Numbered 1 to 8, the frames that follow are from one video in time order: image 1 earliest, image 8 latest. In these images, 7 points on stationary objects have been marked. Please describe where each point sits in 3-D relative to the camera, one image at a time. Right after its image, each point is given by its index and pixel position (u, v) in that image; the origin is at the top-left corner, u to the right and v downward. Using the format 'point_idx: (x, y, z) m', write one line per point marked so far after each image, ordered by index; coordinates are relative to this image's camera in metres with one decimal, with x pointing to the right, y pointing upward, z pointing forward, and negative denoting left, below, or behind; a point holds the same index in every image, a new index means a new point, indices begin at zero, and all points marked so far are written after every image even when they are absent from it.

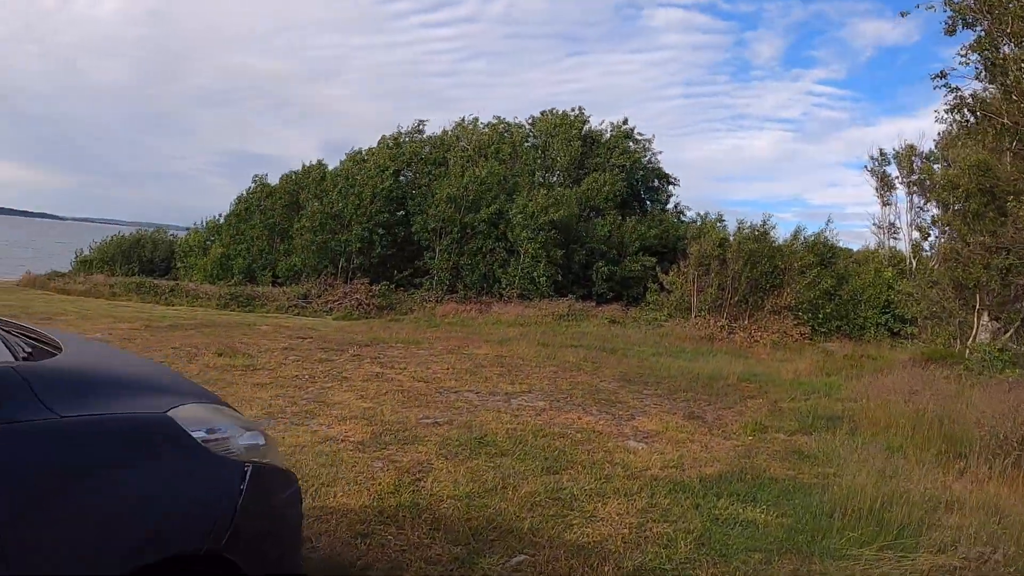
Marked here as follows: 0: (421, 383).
0: (-0.8, -0.9, +9.5) m
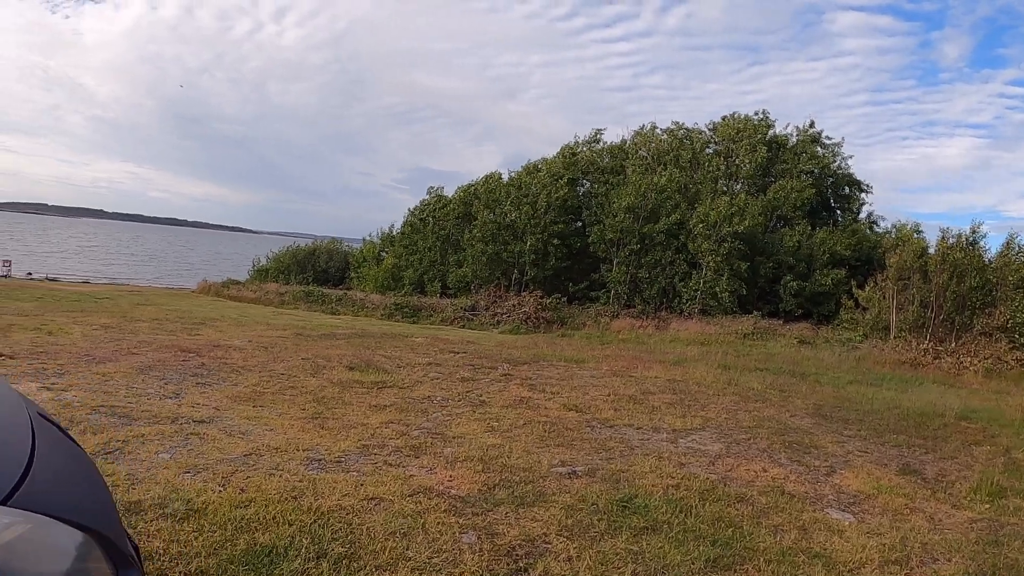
0: (+0.5, -1.0, +8.1) m
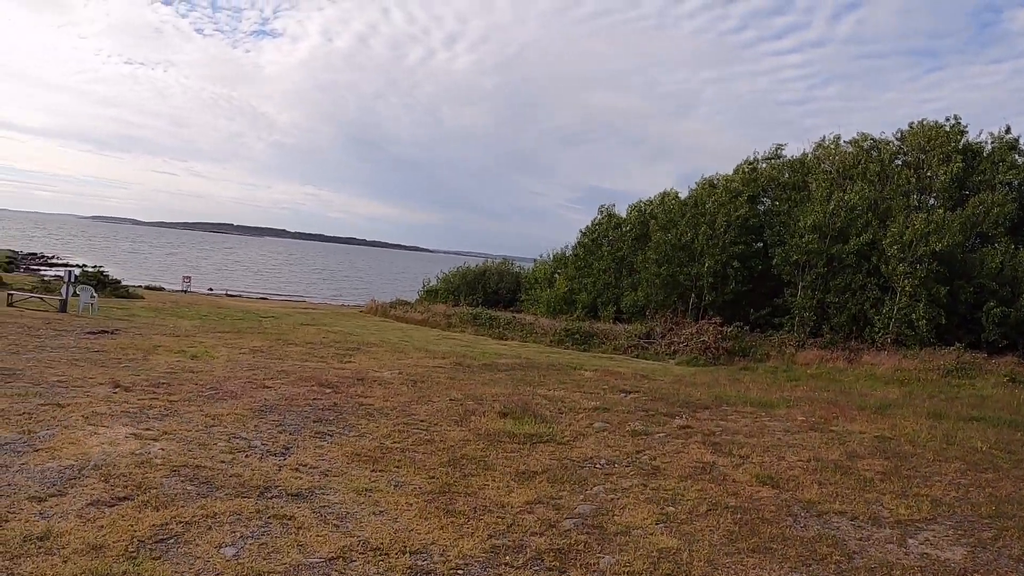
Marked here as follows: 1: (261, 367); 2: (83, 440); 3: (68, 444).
0: (+1.6, -1.2, +6.5) m
1: (-2.7, -0.8, +11.0) m
2: (-2.3, -0.8, +5.7) m
3: (-2.4, -0.8, +5.6) m
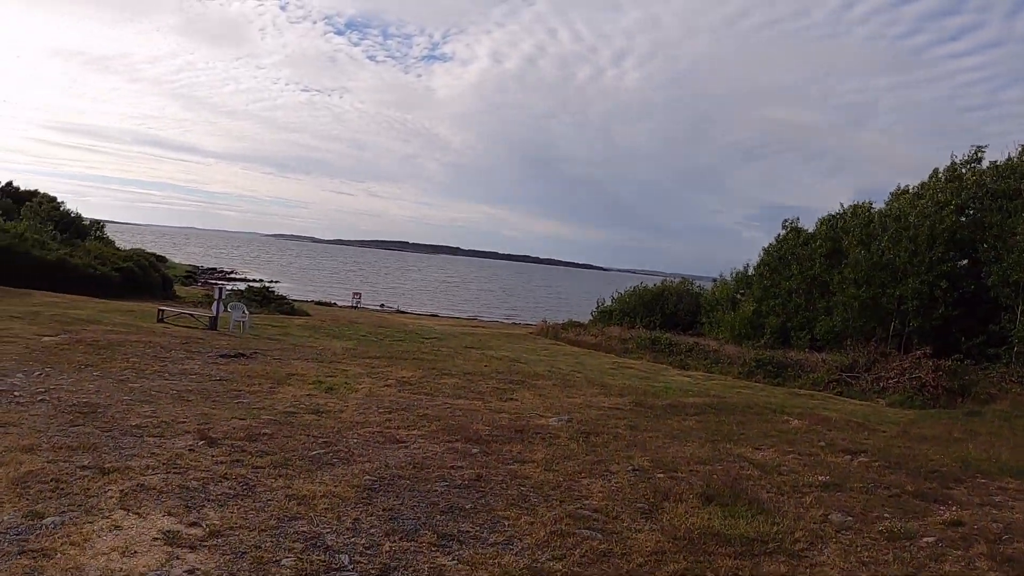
0: (+2.4, -1.5, +4.0) m
1: (-1.0, -1.0, +9.1) m
2: (-1.5, -0.9, +3.9) m
3: (-1.6, -0.9, +3.8) m
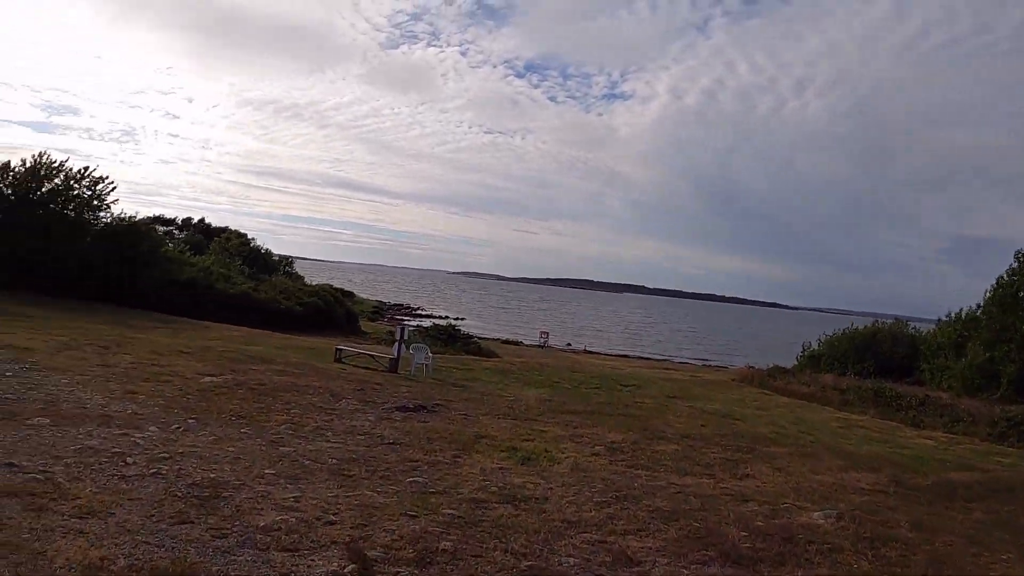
0: (+3.2, -1.6, +1.4) m
1: (+0.7, -1.3, +7.0) m
2: (-0.8, -1.1, +2.0) m
3: (-0.8, -1.1, +1.9) m
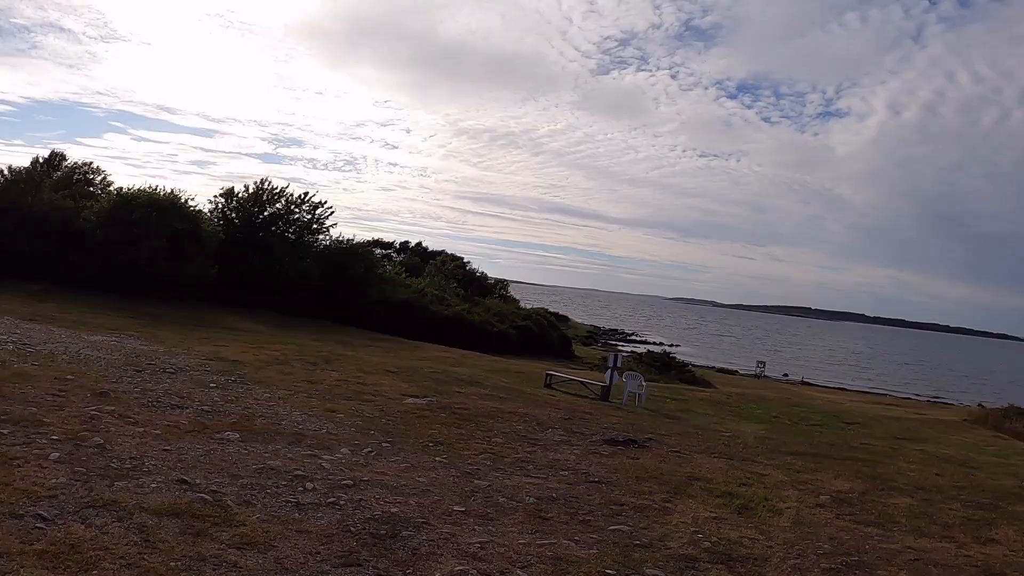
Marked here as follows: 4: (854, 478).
0: (+3.3, -1.7, +0.1) m
1: (+1.9, -1.5, +6.1) m
2: (-0.4, -1.1, +1.4) m
3: (-0.5, -1.1, +1.3) m
4: (+2.8, -1.6, +8.7) m
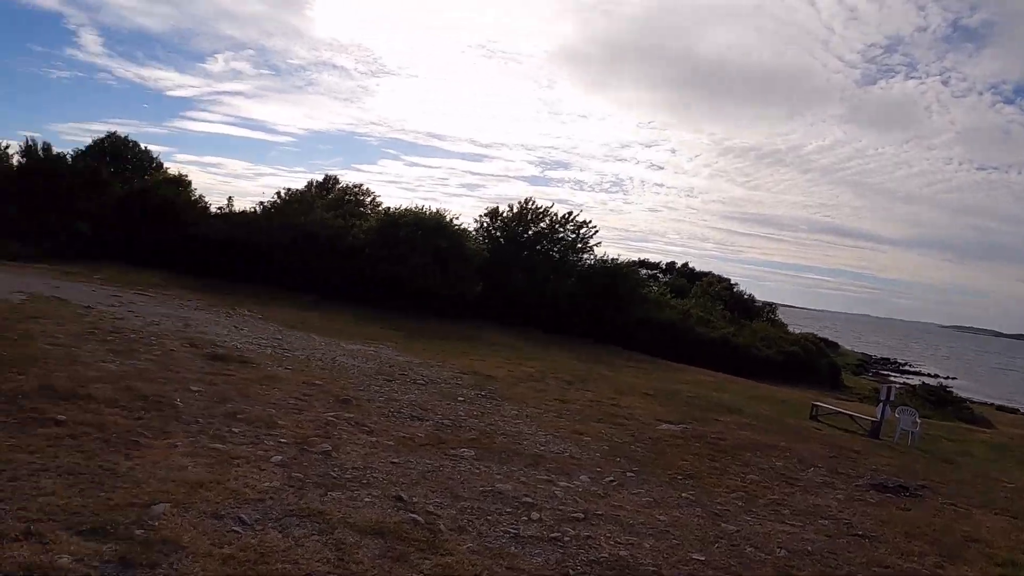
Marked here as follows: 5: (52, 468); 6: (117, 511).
0: (+3.0, -1.7, -1.2) m
1: (+3.0, -1.6, +5.0) m
2: (-0.3, -1.0, +1.0) m
3: (-0.4, -1.0, +0.9) m
4: (+4.5, -1.8, +7.4) m
5: (-2.2, -0.9, +4.9) m
6: (-1.6, -0.9, +4.3) m
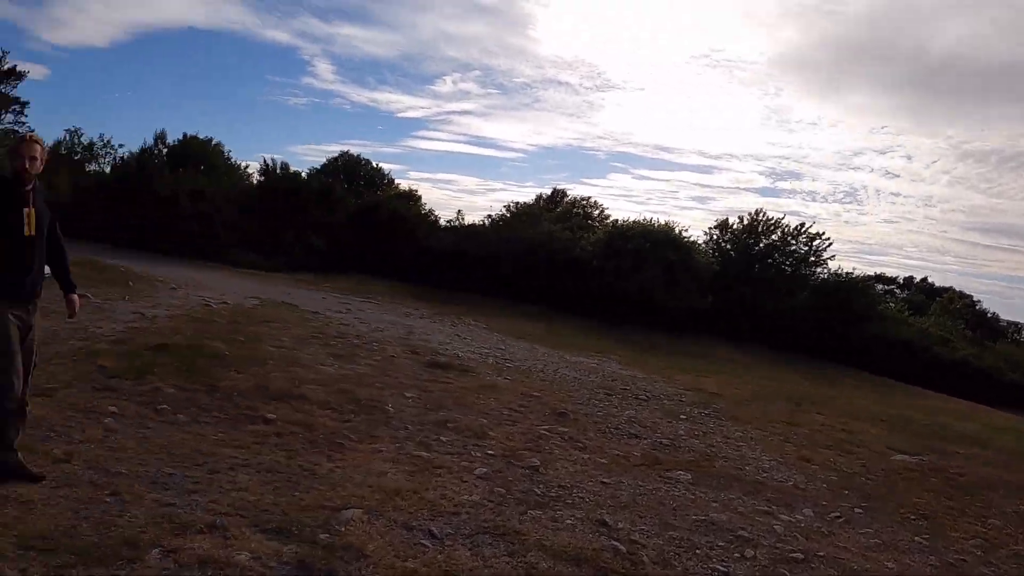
0: (+2.6, -1.7, -2.0) m
1: (+3.8, -1.7, +4.0) m
2: (-0.2, -1.0, +0.8) m
3: (-0.3, -1.0, +0.8) m
4: (+5.8, -2.0, +6.1) m
5: (-1.3, -0.9, +5.1) m
6: (-0.8, -0.9, +4.3) m
